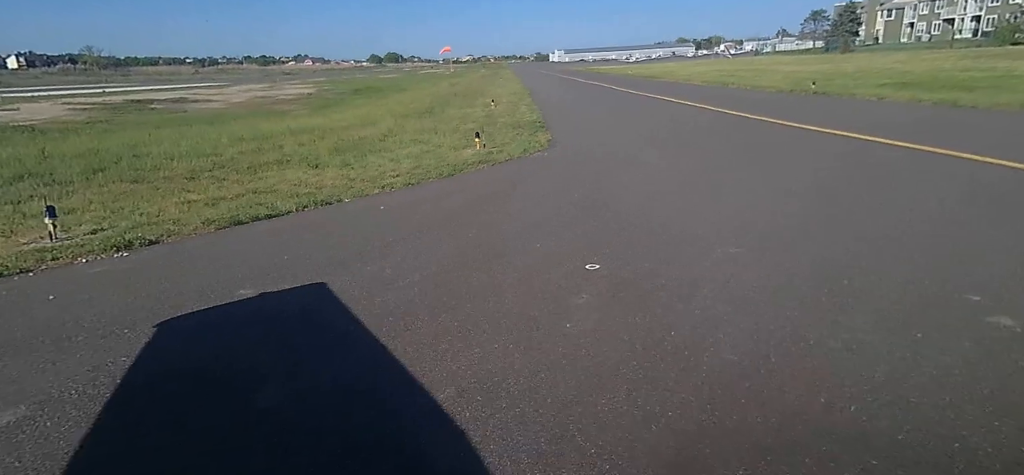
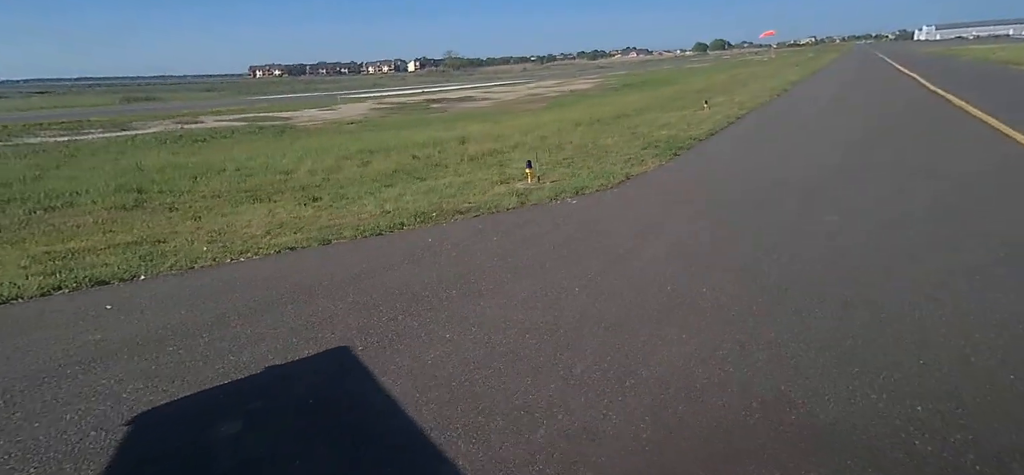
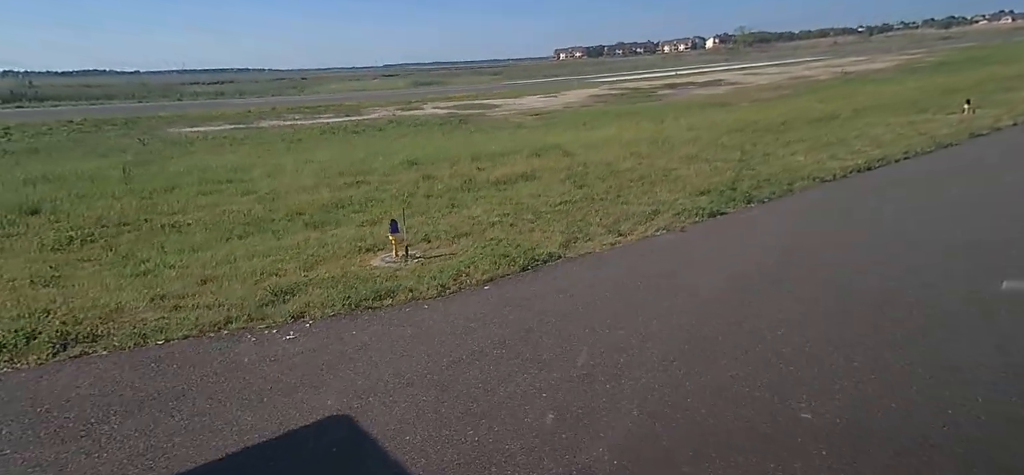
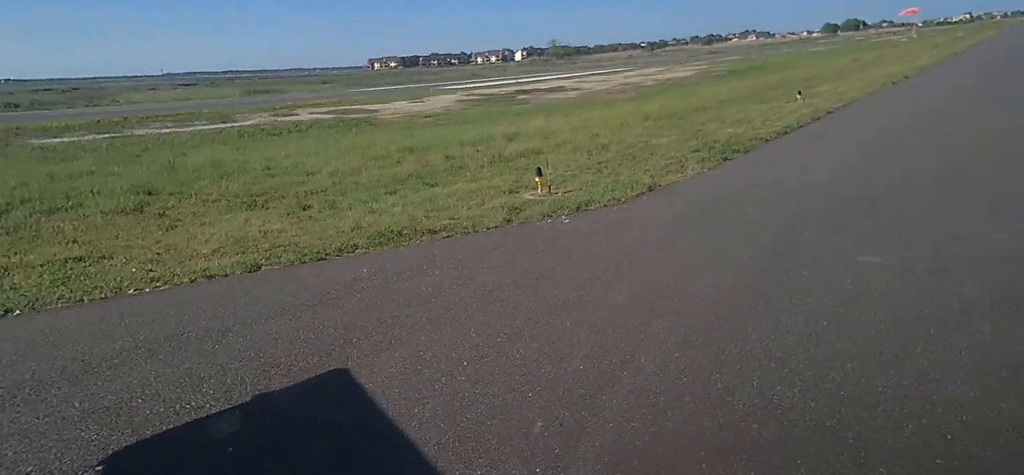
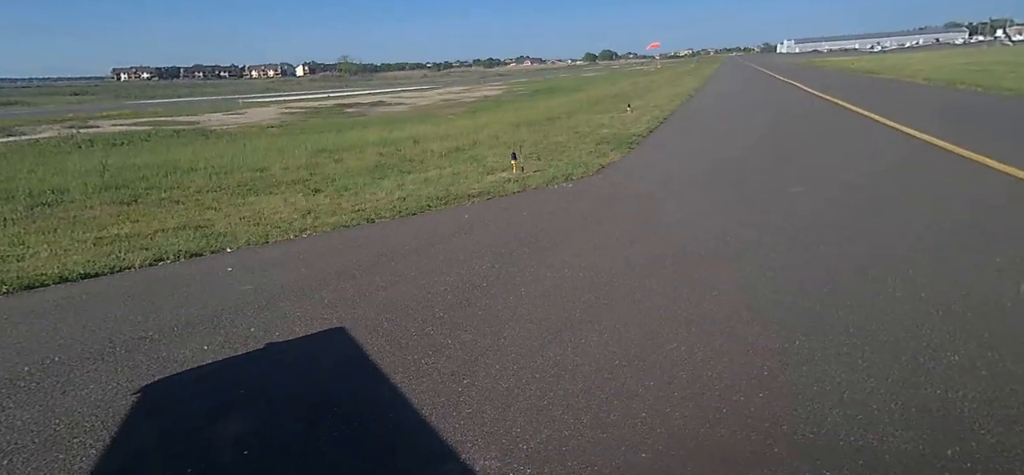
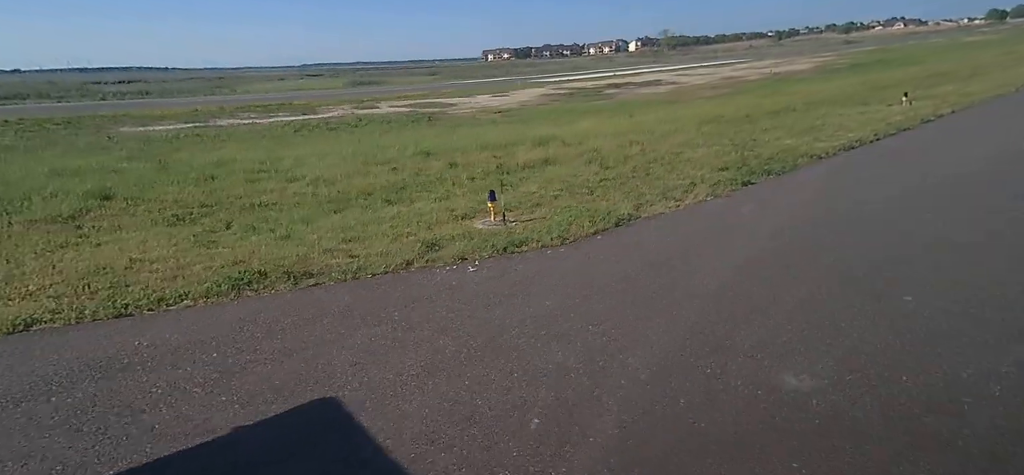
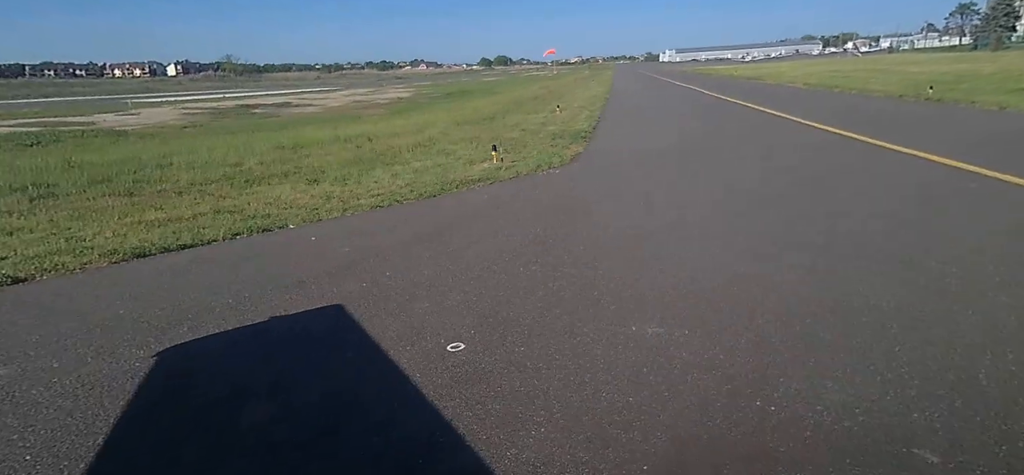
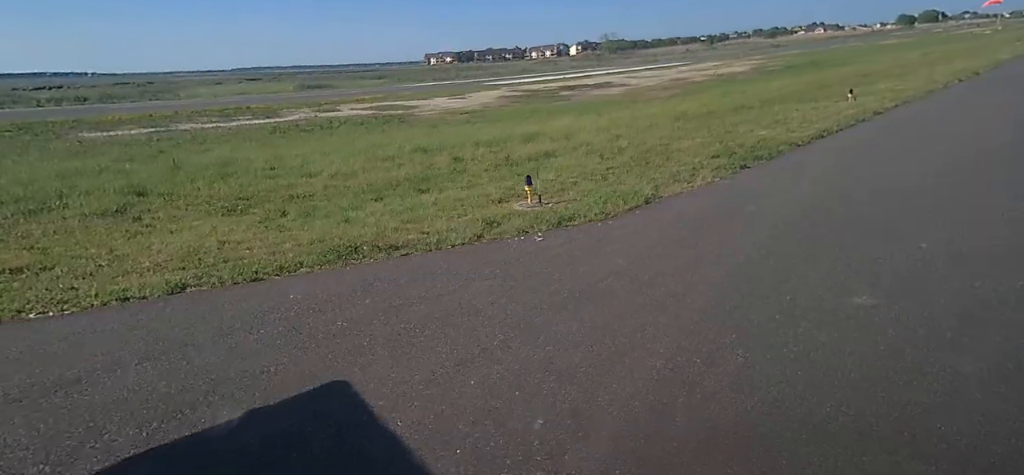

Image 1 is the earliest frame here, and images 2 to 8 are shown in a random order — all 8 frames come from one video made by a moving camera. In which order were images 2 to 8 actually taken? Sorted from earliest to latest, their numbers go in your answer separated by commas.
7, 5, 2, 4, 8, 6, 3
